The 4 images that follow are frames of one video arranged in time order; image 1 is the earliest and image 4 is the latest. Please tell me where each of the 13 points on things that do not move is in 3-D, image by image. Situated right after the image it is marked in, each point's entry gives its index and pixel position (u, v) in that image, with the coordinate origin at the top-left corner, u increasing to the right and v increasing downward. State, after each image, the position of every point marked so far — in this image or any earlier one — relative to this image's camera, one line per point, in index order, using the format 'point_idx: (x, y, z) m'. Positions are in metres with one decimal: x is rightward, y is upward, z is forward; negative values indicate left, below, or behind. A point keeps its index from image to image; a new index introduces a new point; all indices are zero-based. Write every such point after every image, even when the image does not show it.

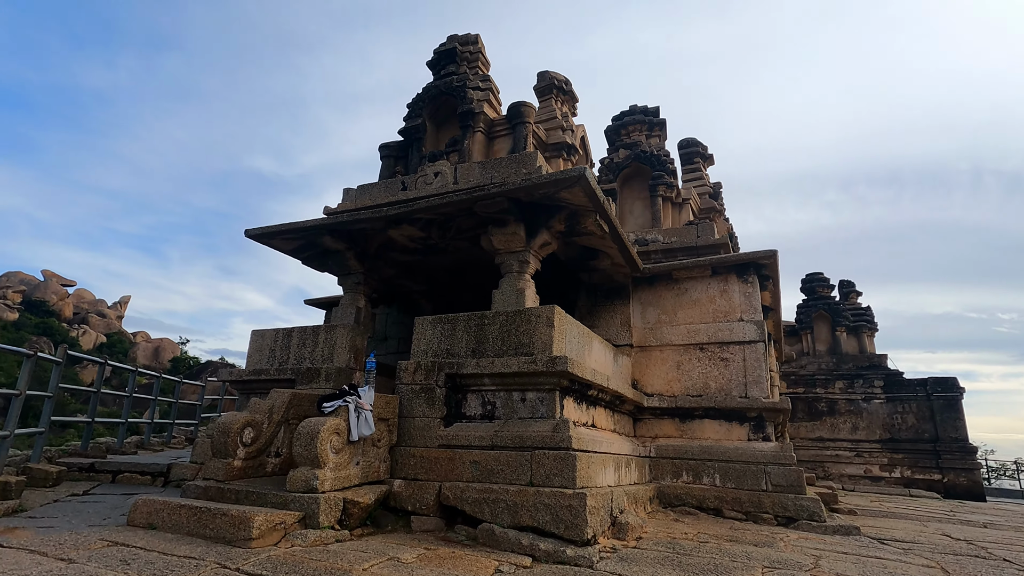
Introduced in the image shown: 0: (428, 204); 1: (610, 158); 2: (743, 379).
0: (-0.9, +0.9, +6.2) m
1: (+1.6, +2.1, +9.4) m
2: (+2.8, -1.1, +7.1) m
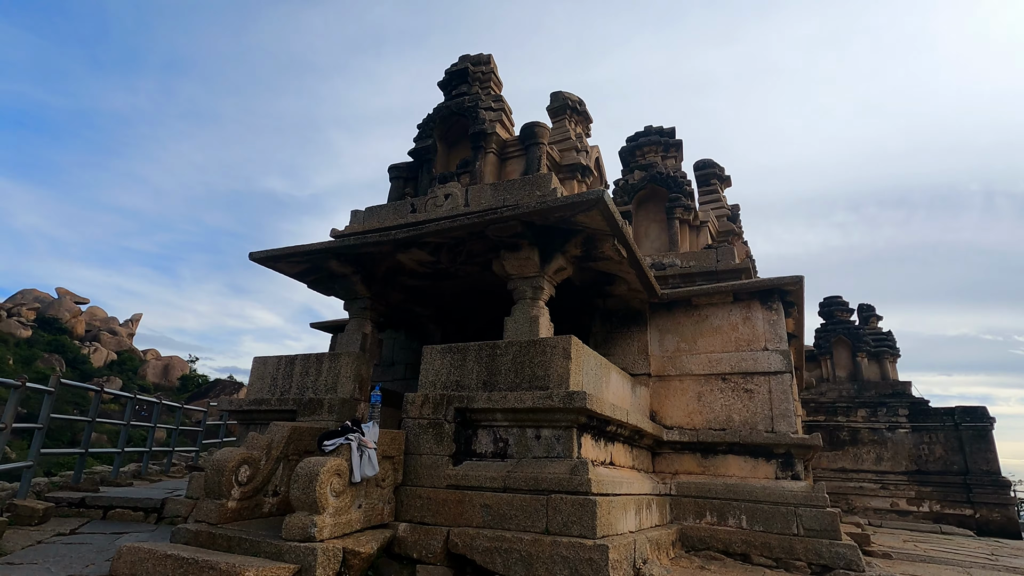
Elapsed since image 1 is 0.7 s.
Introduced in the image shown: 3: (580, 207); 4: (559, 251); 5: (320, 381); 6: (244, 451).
0: (-0.8, +0.6, +5.9) m
1: (+1.8, +1.7, +9.2) m
2: (+3.0, -1.5, +6.7) m
3: (+0.6, +0.8, +5.4) m
4: (+0.5, +0.4, +6.1) m
5: (-2.1, -1.0, +6.2) m
6: (-2.2, -1.4, +4.8) m
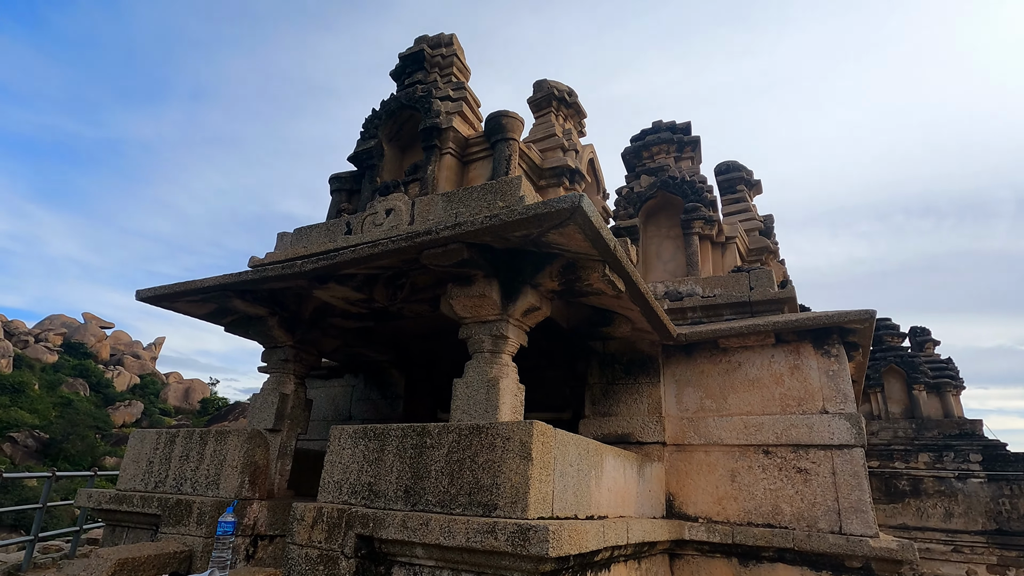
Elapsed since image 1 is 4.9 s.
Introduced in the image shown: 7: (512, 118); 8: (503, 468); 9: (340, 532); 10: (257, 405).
0: (-1.2, +0.2, +4.2) m
1: (+1.5, +1.3, +7.4) m
2: (+2.7, -1.8, +4.8) m
3: (+0.2, +0.4, +3.6) m
4: (+0.1, 0.0, +4.3) m
5: (-2.4, -1.4, +4.4) m
6: (-2.6, -1.7, +3.0) m
7: (0.0, +1.6, +5.3) m
8: (-0.1, -1.0, +3.2) m
9: (-1.0, -1.4, +3.3) m
10: (-2.4, -1.1, +5.4) m
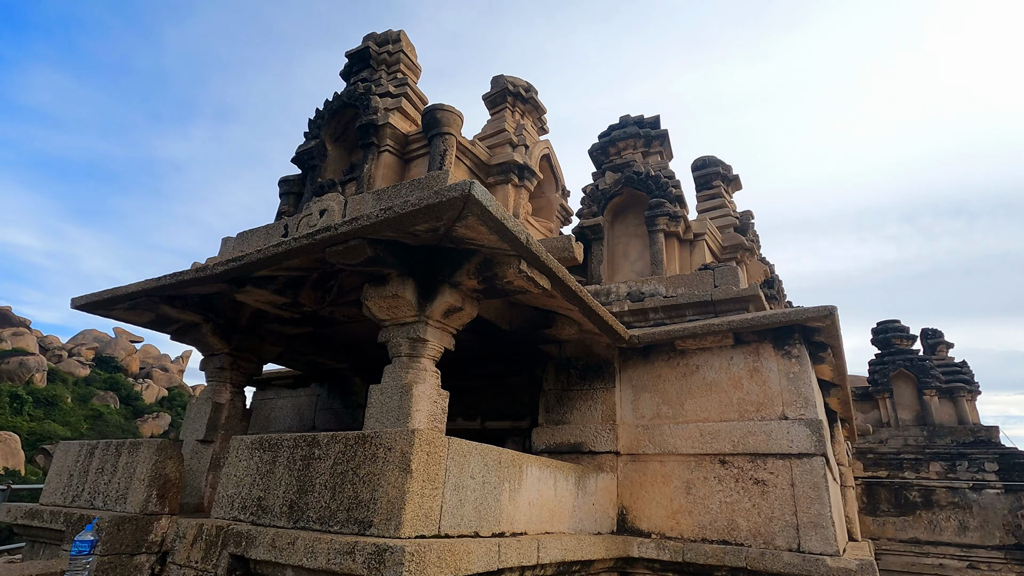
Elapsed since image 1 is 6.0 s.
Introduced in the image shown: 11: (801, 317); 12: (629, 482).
0: (-1.7, +0.2, +4.0) m
1: (+1.0, +1.3, +7.1) m
2: (+2.1, -1.7, +4.4) m
3: (-0.4, +0.4, +3.3) m
4: (-0.5, 0.0, +4.0) m
5: (-3.0, -1.4, +4.2) m
6: (-3.2, -1.7, +2.9) m
7: (-0.6, +1.6, +5.1) m
8: (-0.7, -1.0, +2.9) m
9: (-1.6, -1.4, +3.1) m
10: (-2.9, -1.1, +5.2) m
11: (+2.4, -0.2, +4.7) m
12: (+1.0, -1.7, +5.0) m
